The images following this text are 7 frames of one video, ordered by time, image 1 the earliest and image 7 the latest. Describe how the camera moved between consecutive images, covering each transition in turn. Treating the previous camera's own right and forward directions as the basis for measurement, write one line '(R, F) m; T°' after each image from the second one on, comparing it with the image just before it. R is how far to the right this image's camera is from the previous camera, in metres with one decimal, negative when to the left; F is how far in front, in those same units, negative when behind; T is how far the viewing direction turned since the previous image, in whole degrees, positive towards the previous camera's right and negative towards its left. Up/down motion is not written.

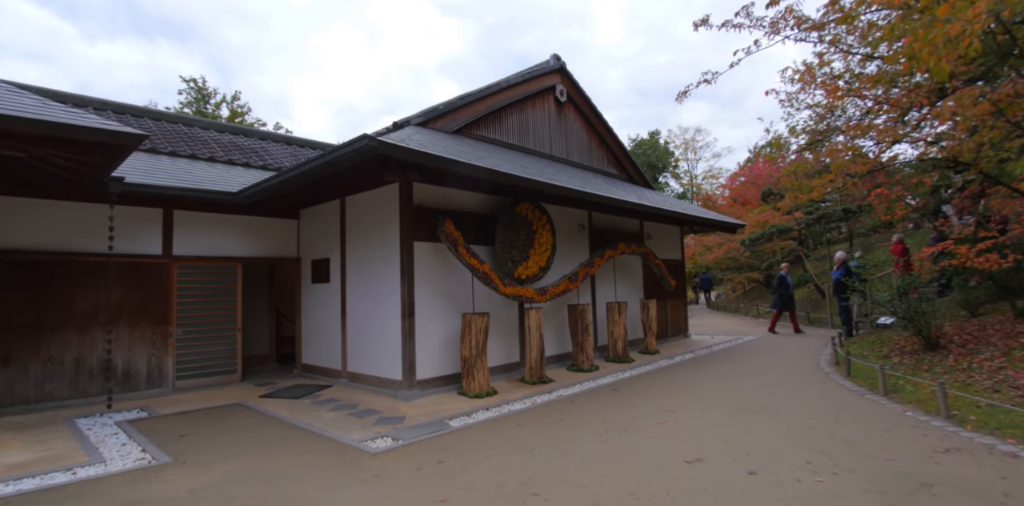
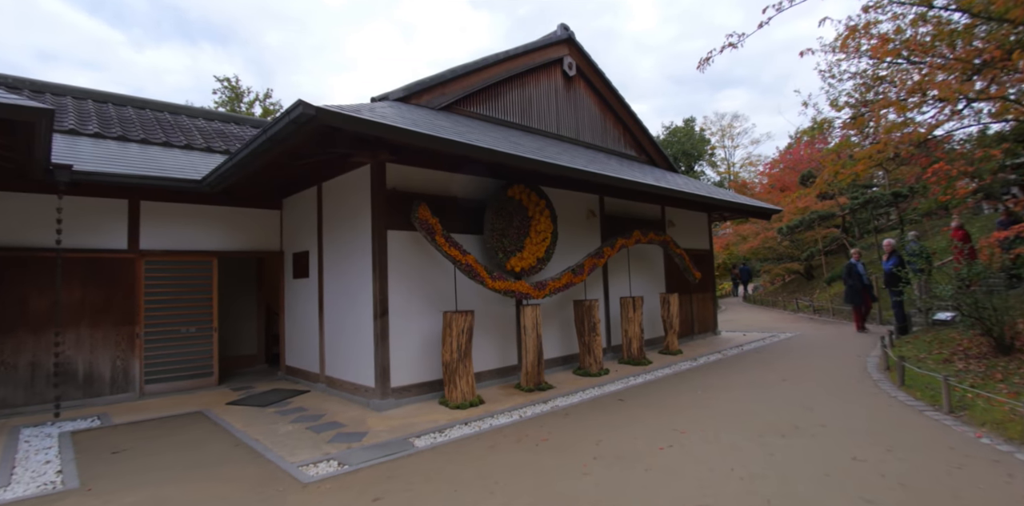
(+0.5, +0.8) m; -4°
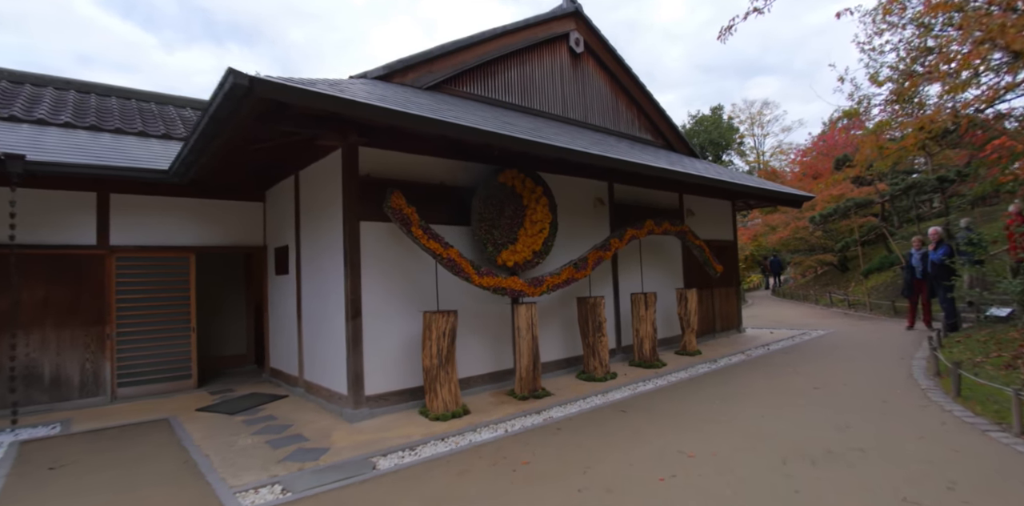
(+0.4, +0.6) m; -3°
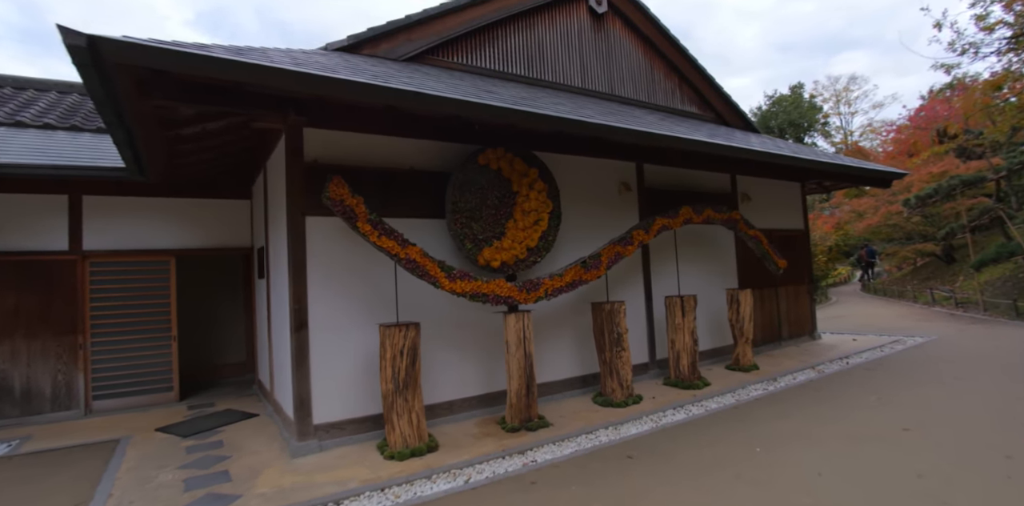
(+0.7, +1.0) m; -8°
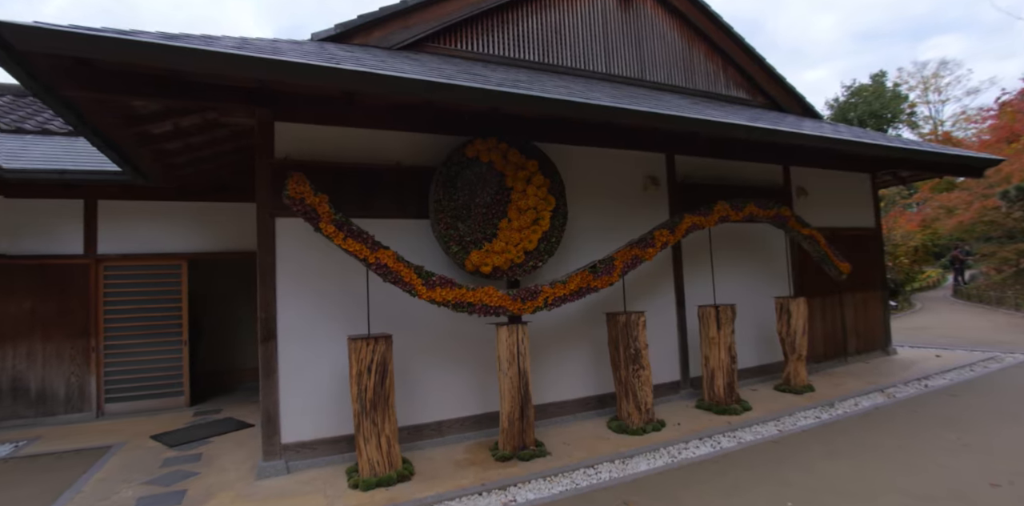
(+0.5, +0.5) m; -7°
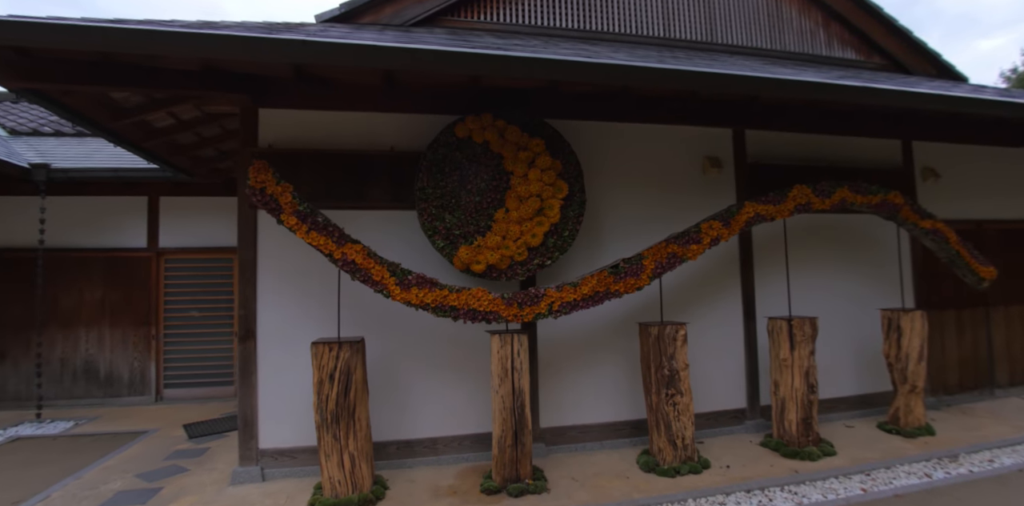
(+0.7, +0.7) m; -12°
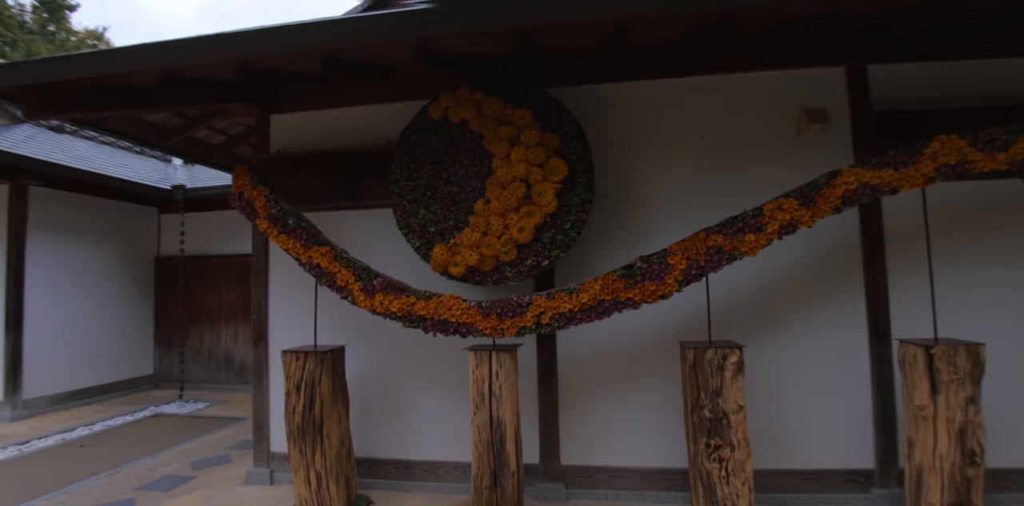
(+1.0, +0.8) m; -20°
